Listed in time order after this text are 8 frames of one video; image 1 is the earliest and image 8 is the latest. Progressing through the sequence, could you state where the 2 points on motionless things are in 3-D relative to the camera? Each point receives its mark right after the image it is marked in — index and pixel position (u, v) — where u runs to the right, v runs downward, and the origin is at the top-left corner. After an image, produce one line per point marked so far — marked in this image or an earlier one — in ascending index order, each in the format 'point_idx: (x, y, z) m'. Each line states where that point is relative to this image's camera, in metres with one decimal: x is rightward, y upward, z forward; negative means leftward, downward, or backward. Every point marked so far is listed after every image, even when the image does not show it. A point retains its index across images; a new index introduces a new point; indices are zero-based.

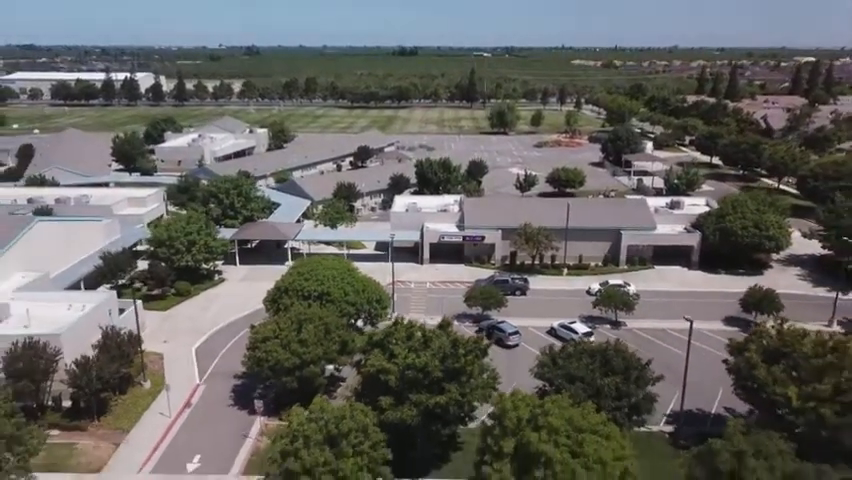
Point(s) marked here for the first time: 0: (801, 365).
0: (+9.6, -3.1, +17.0) m
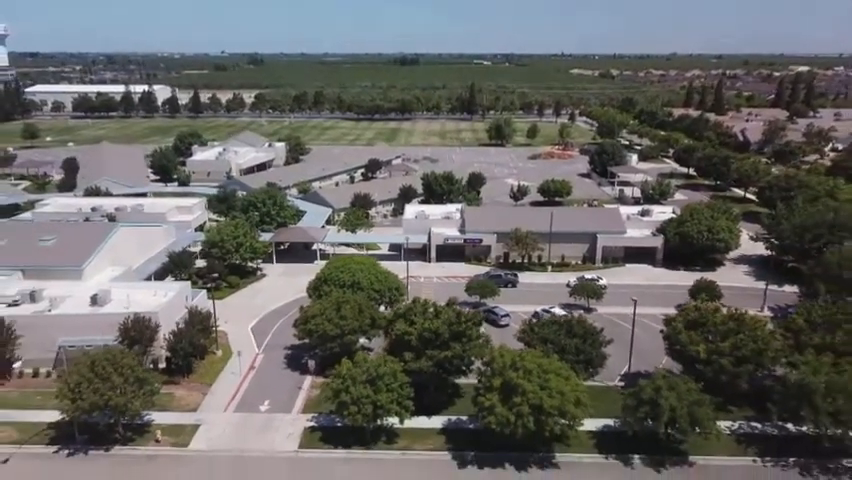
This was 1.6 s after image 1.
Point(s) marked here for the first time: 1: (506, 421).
0: (+10.0, -3.1, +23.2) m
1: (+2.4, -5.5, +20.3) m
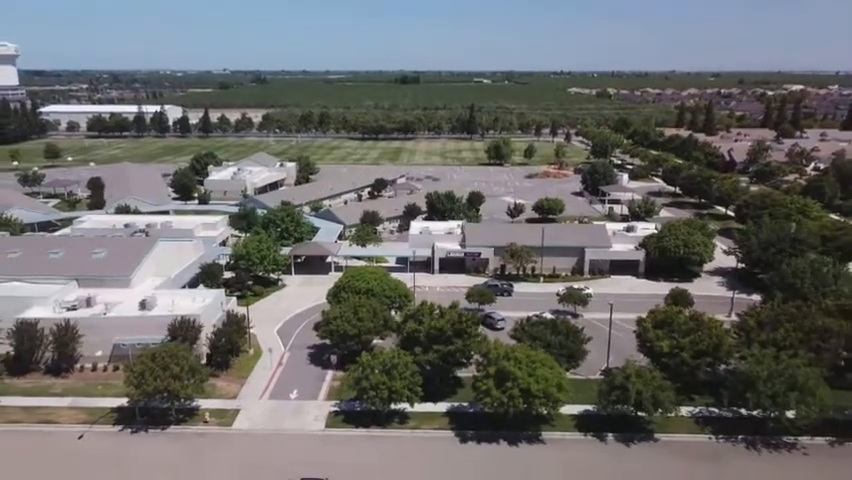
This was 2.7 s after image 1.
0: (+10.2, -3.6, +27.3) m
1: (+2.7, -5.9, +24.3) m
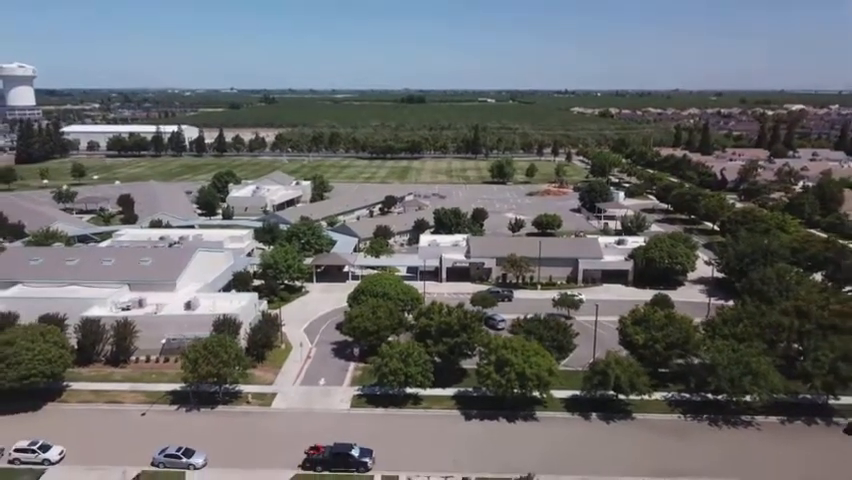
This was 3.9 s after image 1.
0: (+10.7, -4.0, +31.6) m
1: (+3.2, -6.2, +28.6) m
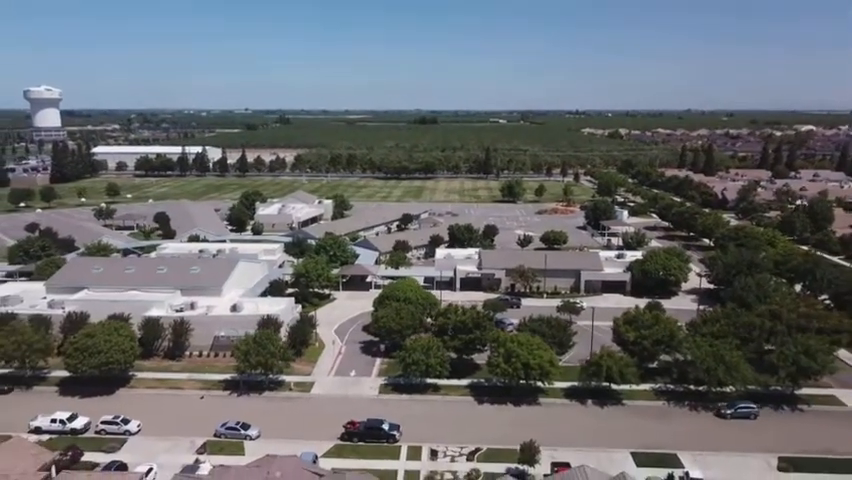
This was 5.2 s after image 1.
0: (+11.7, -4.6, +36.2) m
1: (+4.1, -6.7, +33.3) m
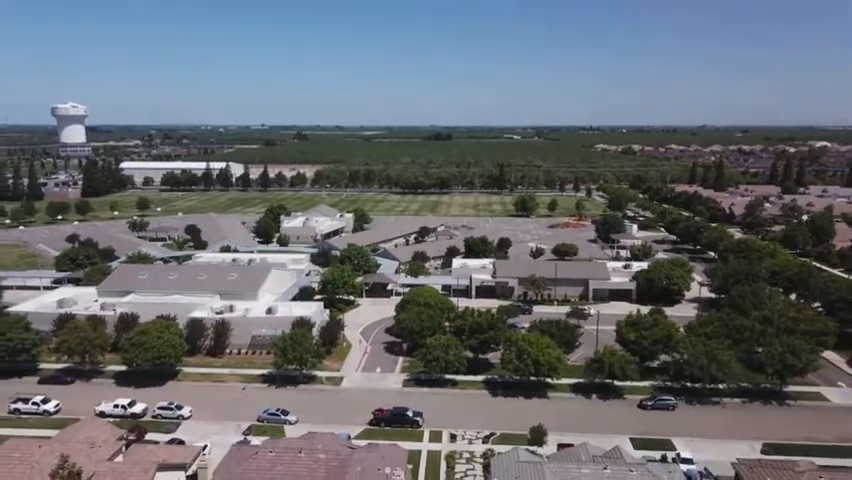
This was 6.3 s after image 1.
0: (+12.8, -5.2, +39.6) m
1: (+5.2, -7.1, +36.8) m
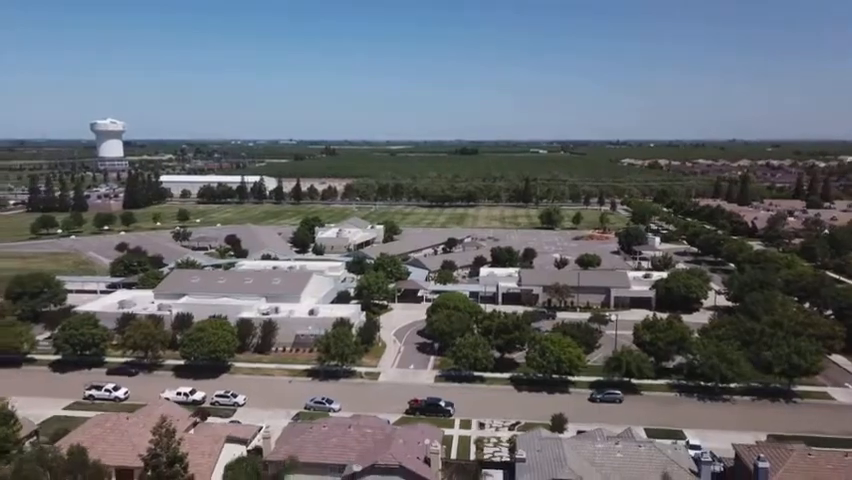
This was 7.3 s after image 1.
0: (+14.8, -5.7, +42.5) m
1: (+7.0, -7.6, +40.0) m
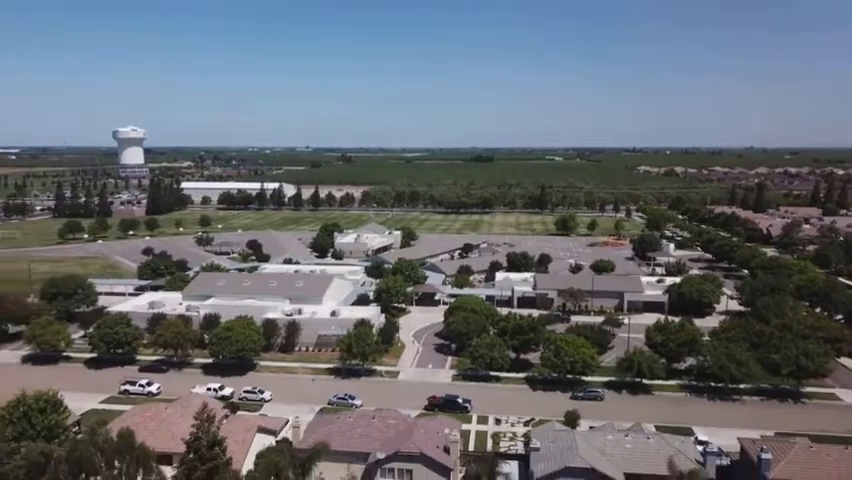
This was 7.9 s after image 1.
0: (+16.0, -6.0, +43.8) m
1: (+8.1, -7.8, +41.4) m
